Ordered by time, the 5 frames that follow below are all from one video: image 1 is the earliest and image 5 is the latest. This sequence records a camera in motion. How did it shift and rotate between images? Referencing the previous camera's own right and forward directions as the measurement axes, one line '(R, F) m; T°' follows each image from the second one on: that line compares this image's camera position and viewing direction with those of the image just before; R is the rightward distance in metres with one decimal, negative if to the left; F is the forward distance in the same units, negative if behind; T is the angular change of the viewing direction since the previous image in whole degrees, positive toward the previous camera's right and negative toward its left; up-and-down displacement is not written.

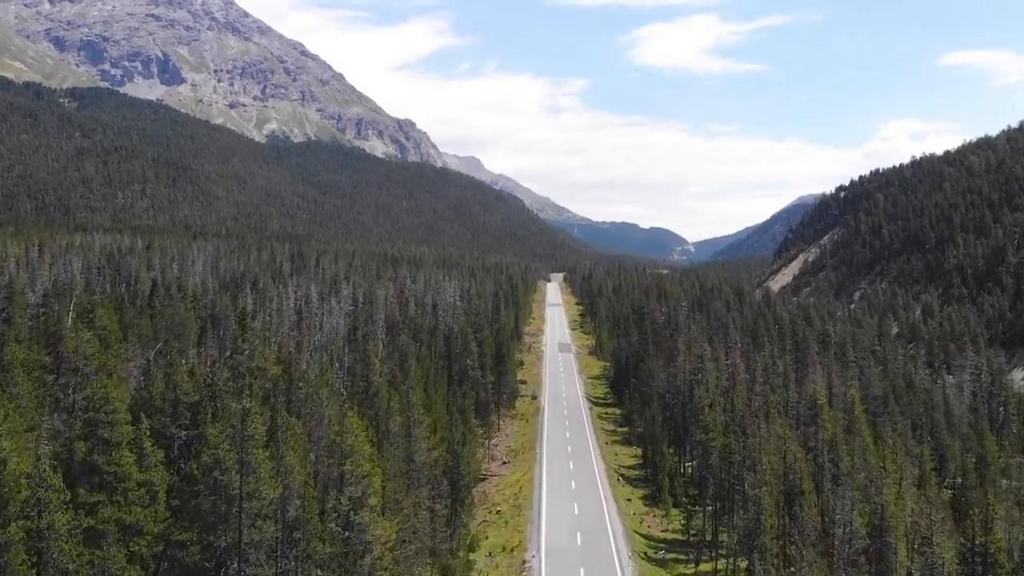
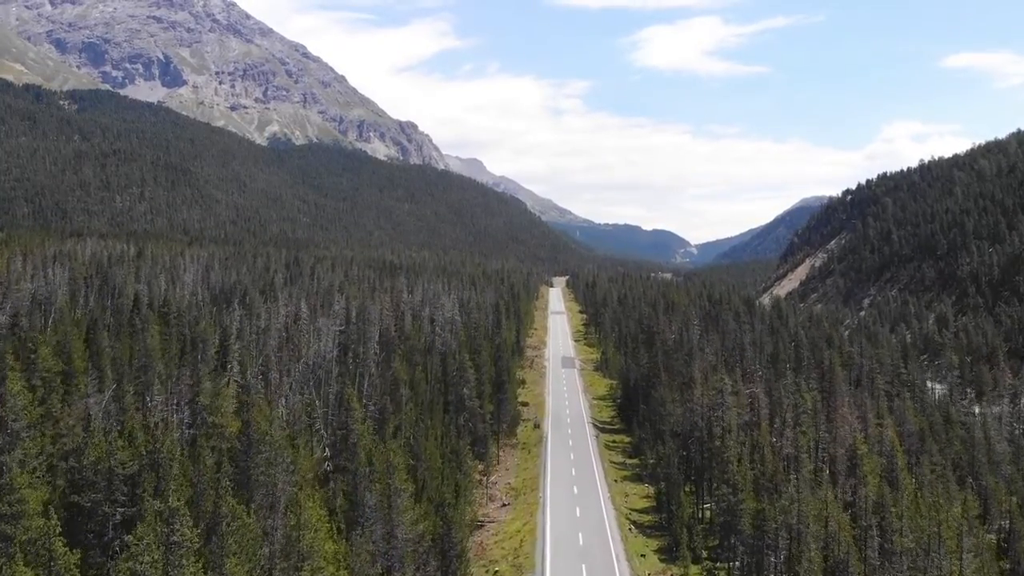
(+0.1, +6.0) m; 0°
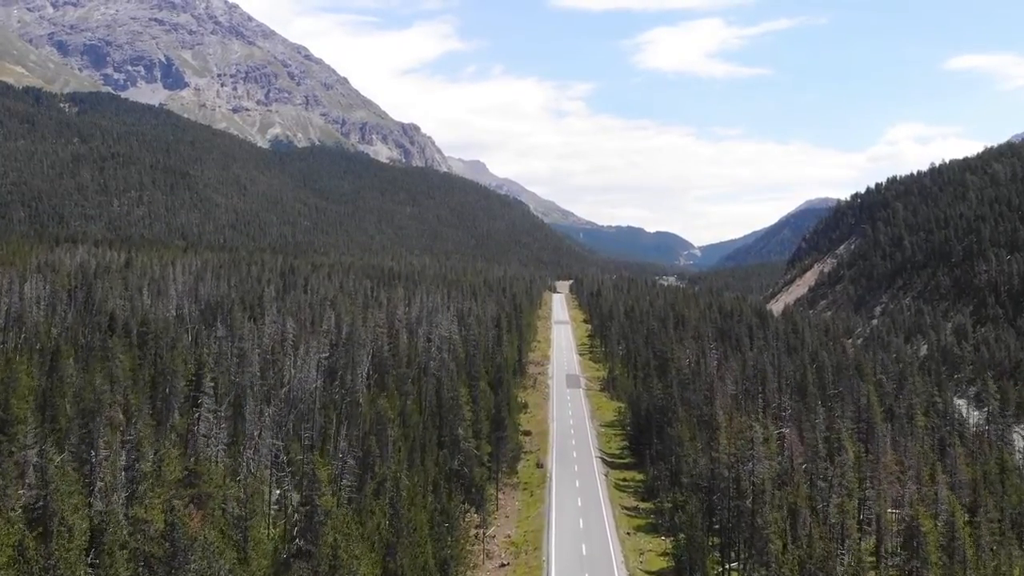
(+0.2, +7.3) m; 0°
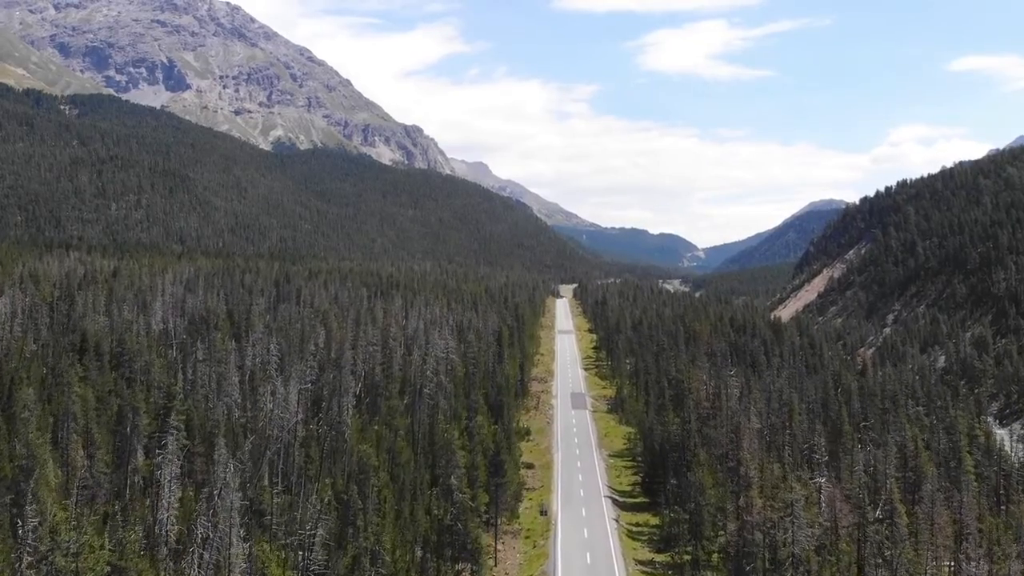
(+0.2, +7.3) m; 0°
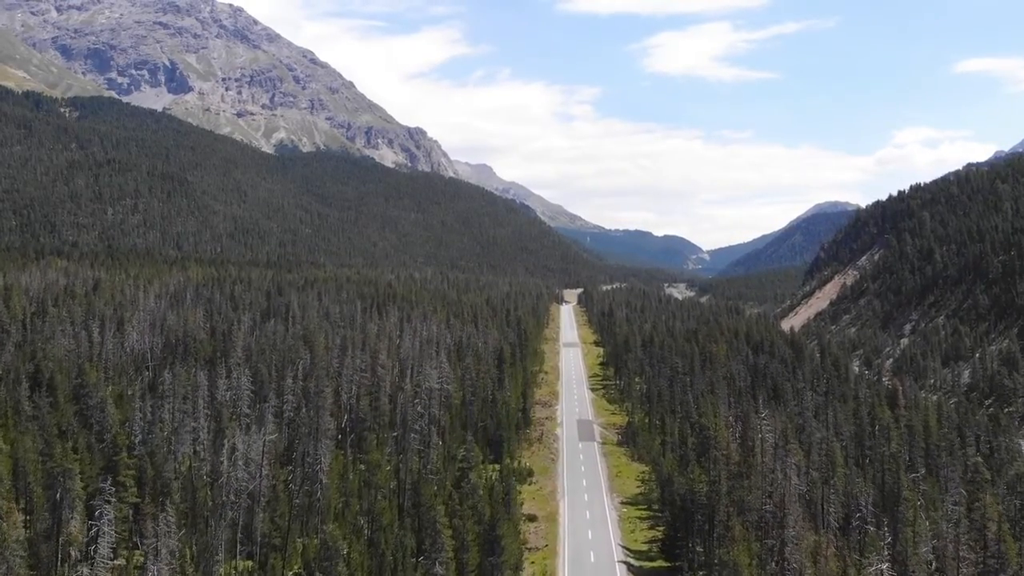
(+0.4, +9.6) m; 0°
